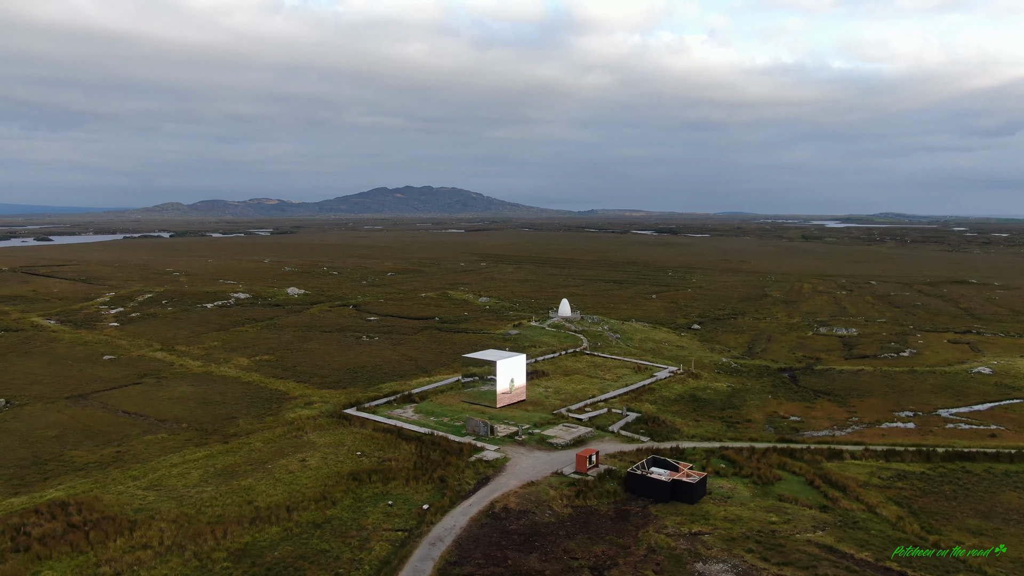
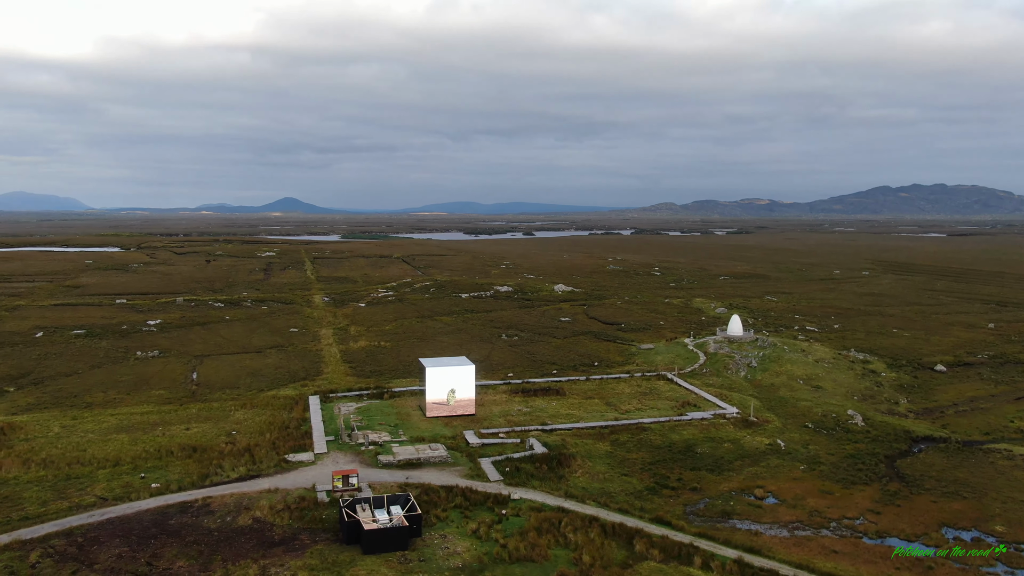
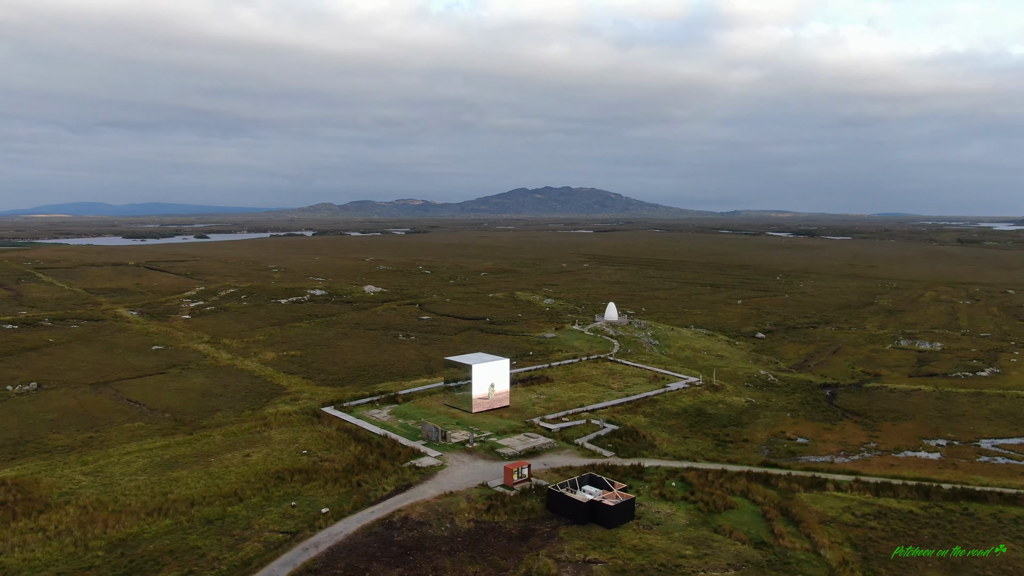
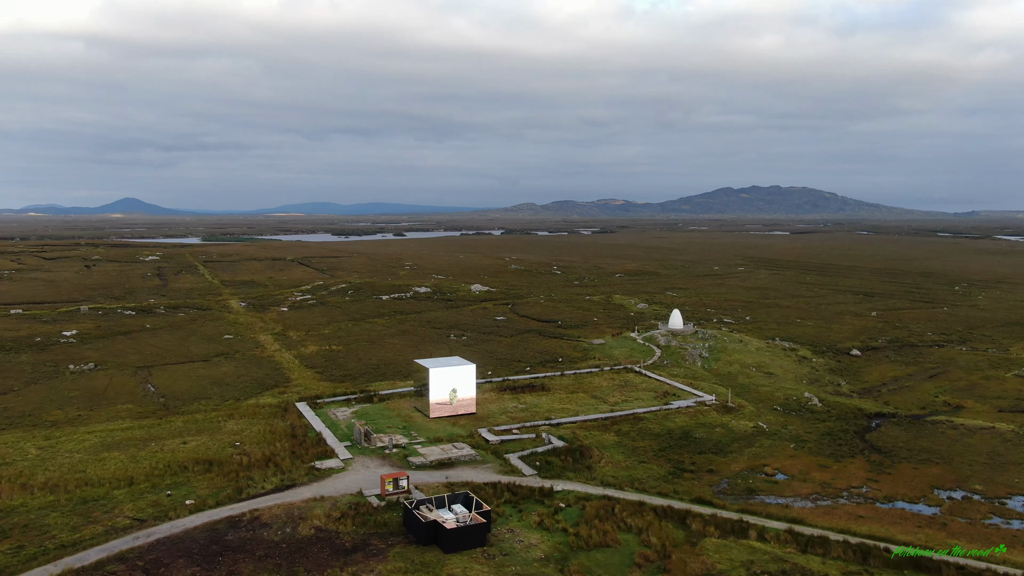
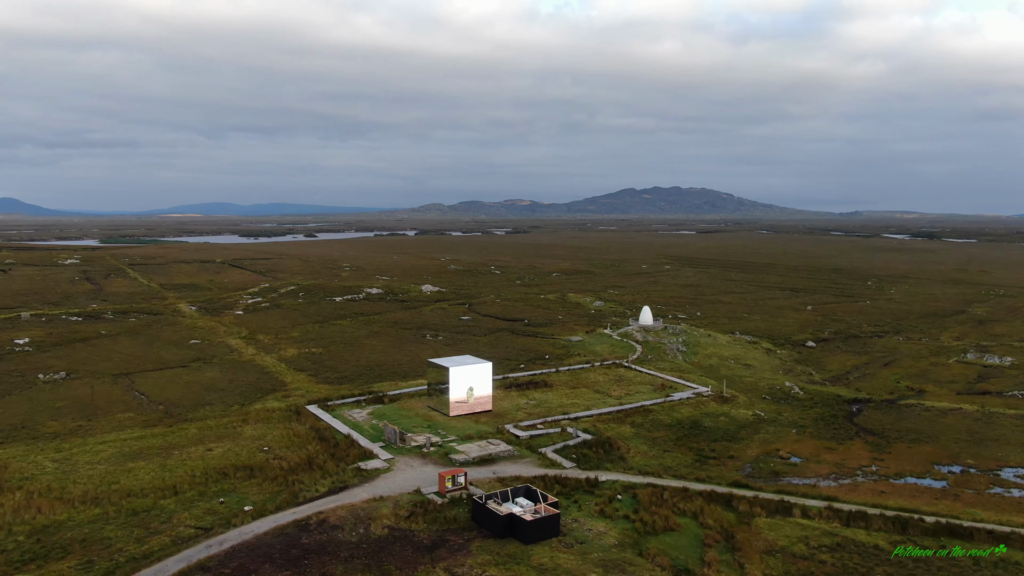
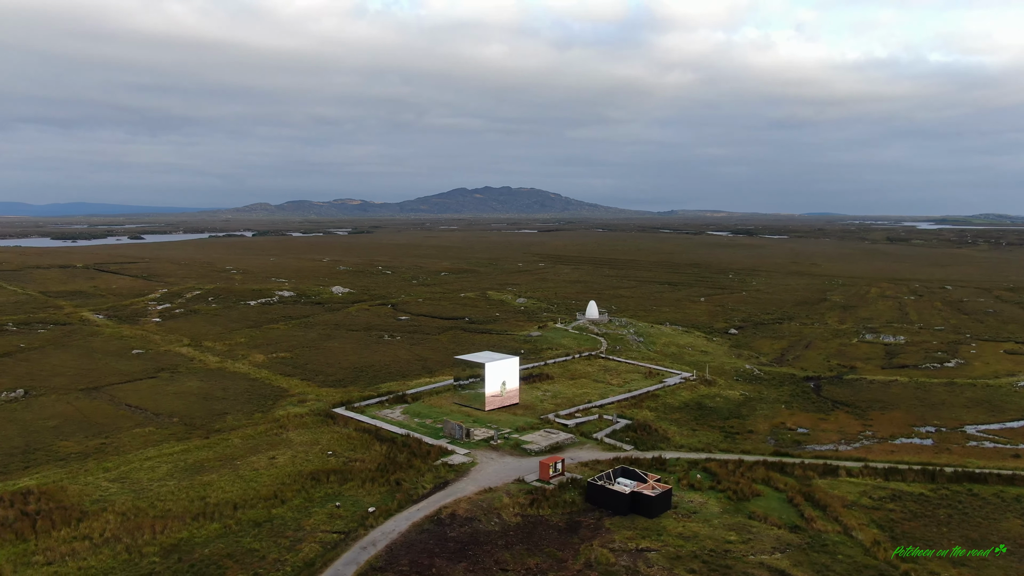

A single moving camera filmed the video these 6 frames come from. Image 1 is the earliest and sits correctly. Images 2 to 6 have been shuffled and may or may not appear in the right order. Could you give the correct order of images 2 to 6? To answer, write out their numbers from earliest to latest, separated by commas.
6, 3, 5, 4, 2
